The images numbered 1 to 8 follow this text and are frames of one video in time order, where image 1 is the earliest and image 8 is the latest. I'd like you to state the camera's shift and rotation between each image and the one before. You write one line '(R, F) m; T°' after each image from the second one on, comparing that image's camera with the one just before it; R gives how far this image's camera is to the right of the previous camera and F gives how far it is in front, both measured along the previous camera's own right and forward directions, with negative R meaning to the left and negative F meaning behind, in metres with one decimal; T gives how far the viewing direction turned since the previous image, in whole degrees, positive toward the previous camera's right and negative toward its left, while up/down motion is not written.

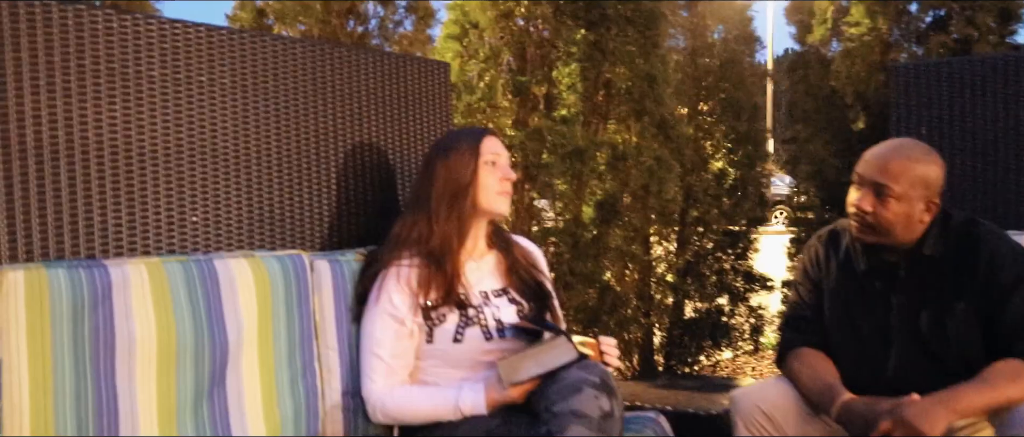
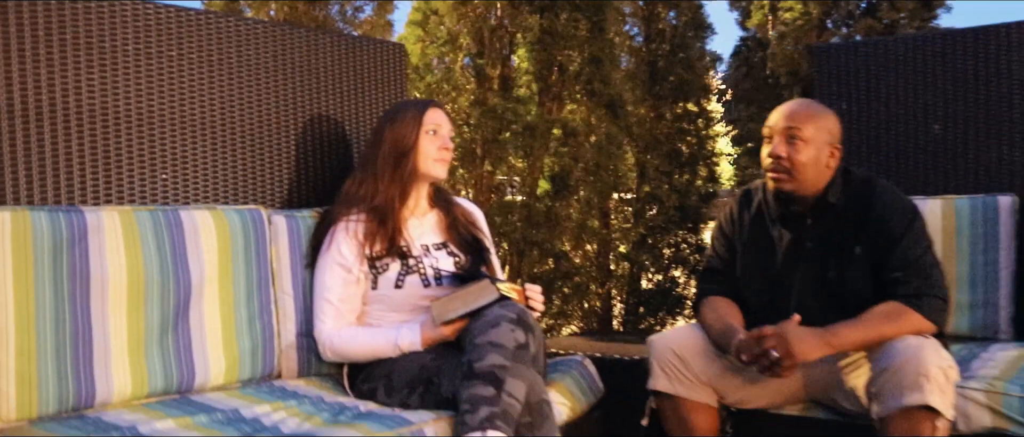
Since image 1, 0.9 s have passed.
(+0.2, -0.2) m; -1°
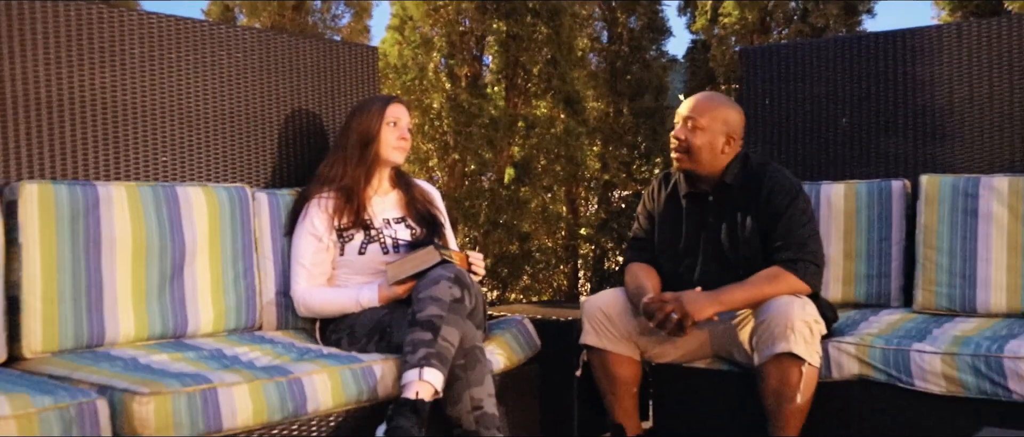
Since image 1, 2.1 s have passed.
(+0.2, -0.4) m; -1°
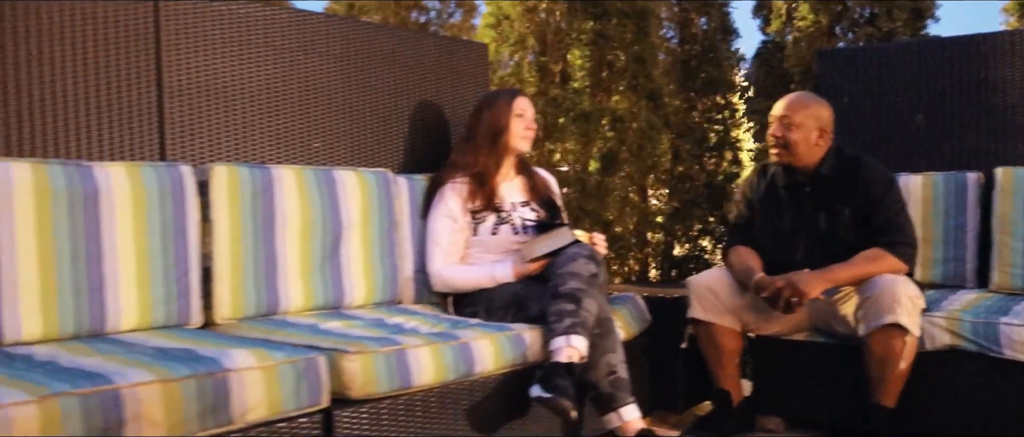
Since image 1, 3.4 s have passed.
(-0.4, -0.2) m; +1°
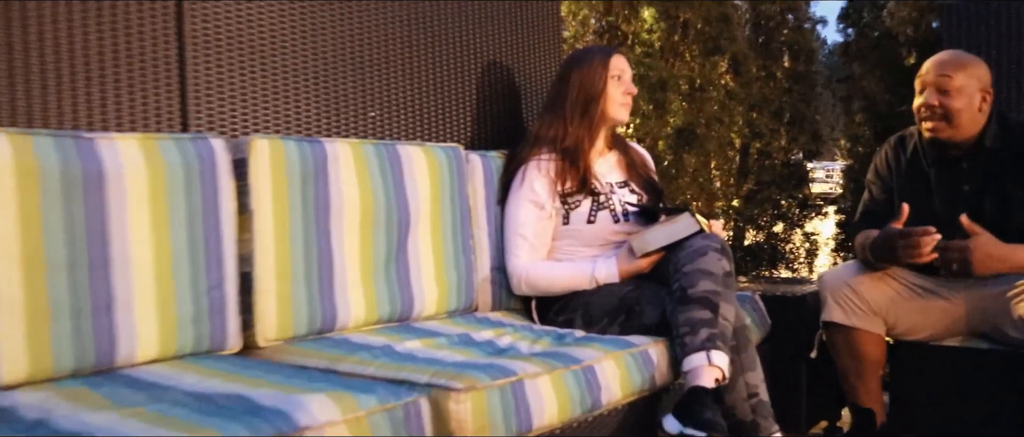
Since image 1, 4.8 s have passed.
(-0.3, +0.5) m; +1°
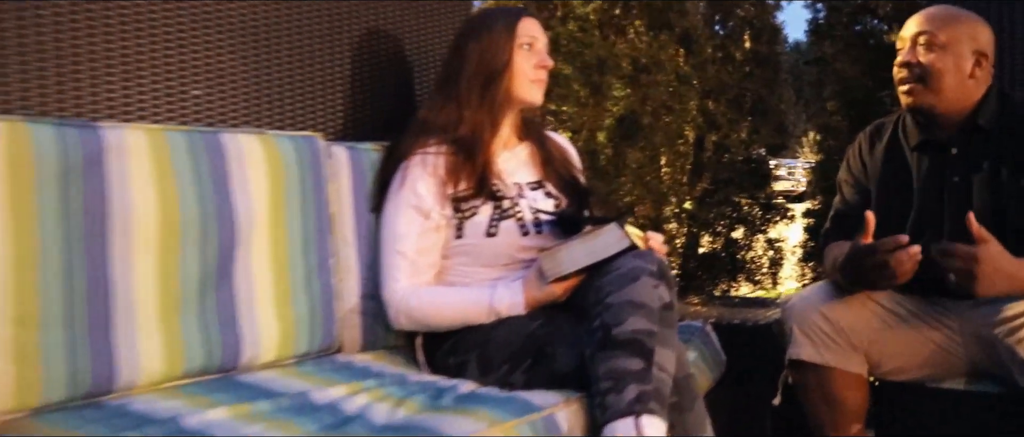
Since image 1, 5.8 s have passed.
(+0.2, +0.5) m; +2°
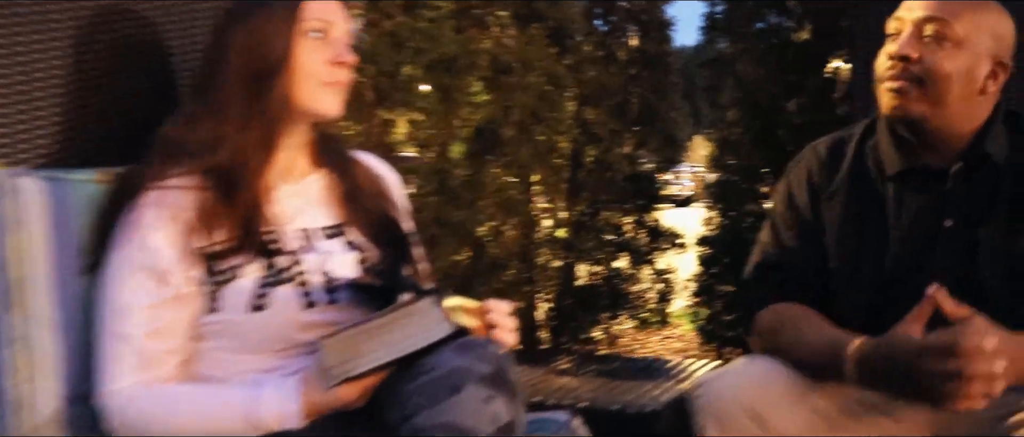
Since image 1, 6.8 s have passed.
(+0.1, +0.5) m; +6°
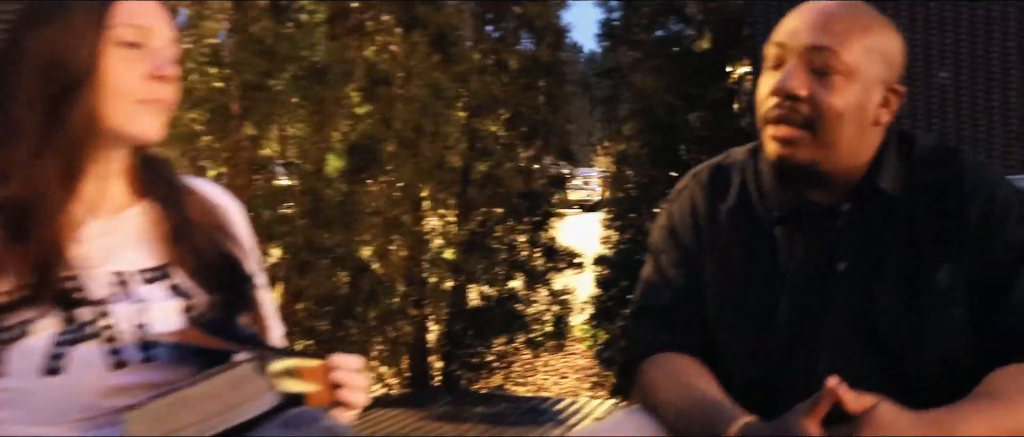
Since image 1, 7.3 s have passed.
(+0.1, +0.2) m; +5°
